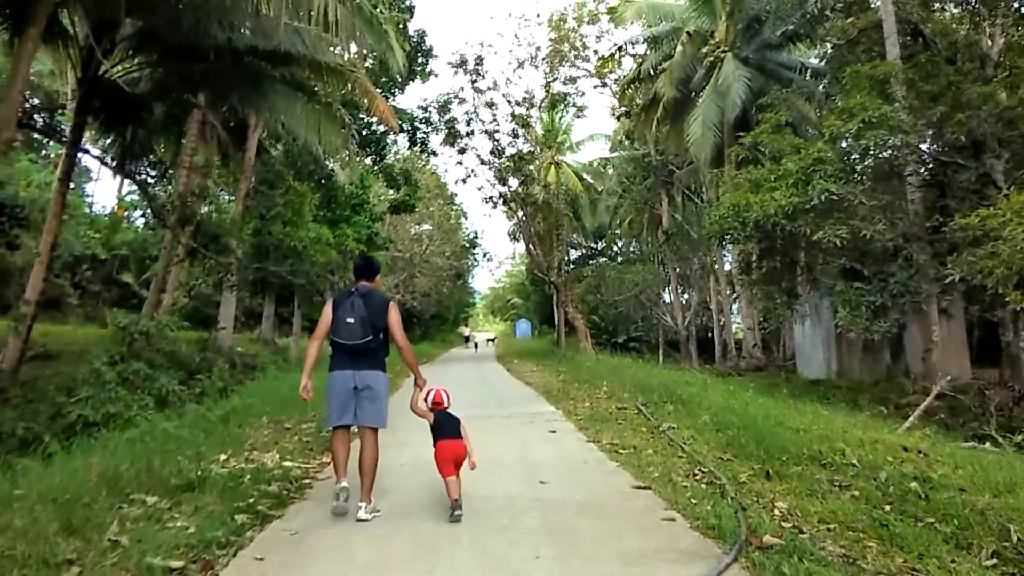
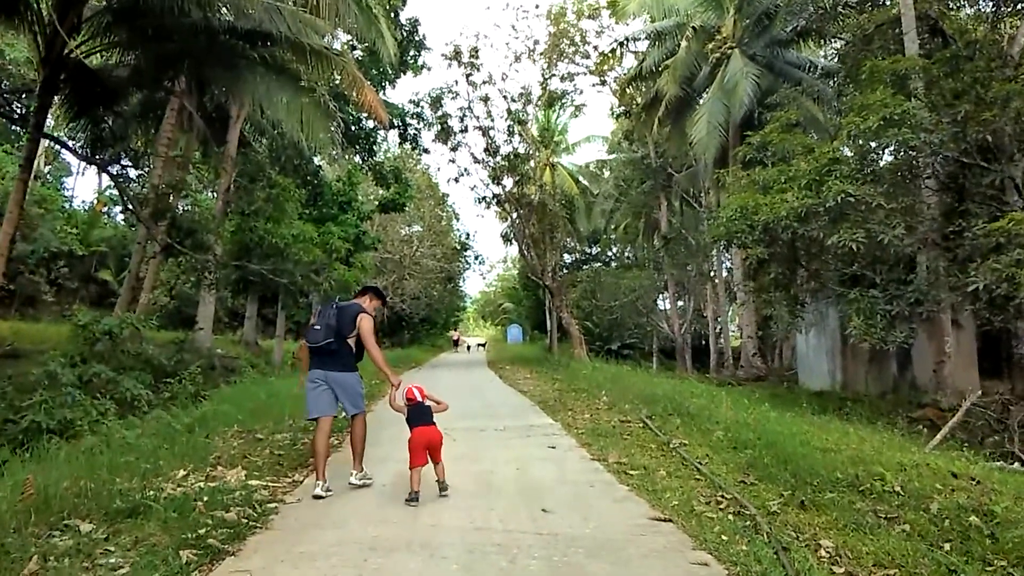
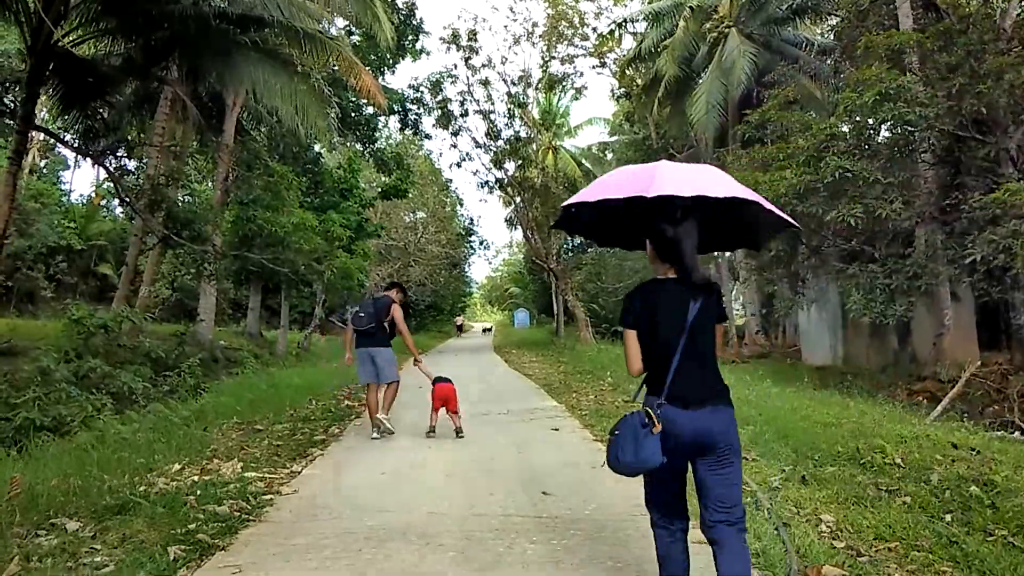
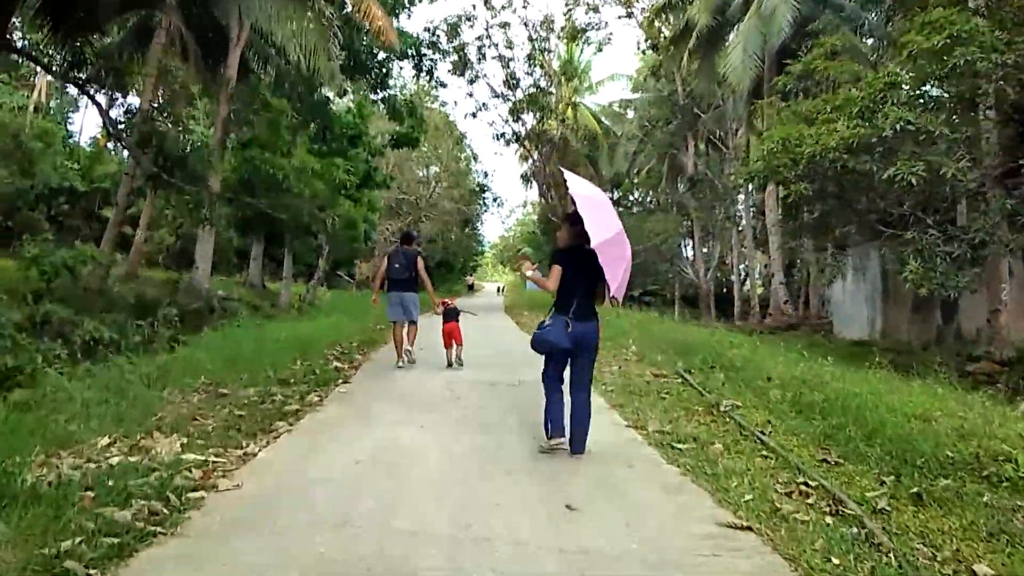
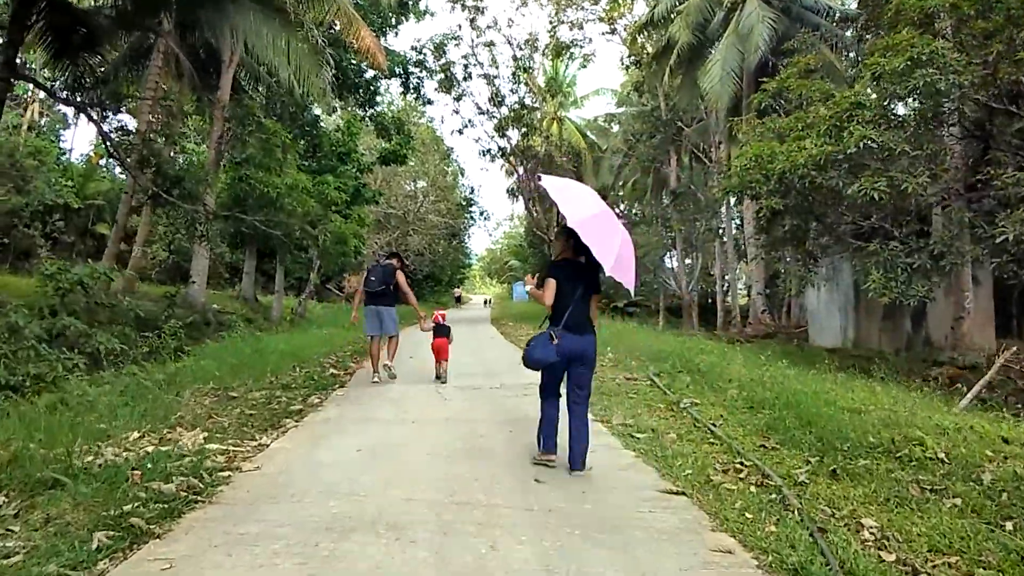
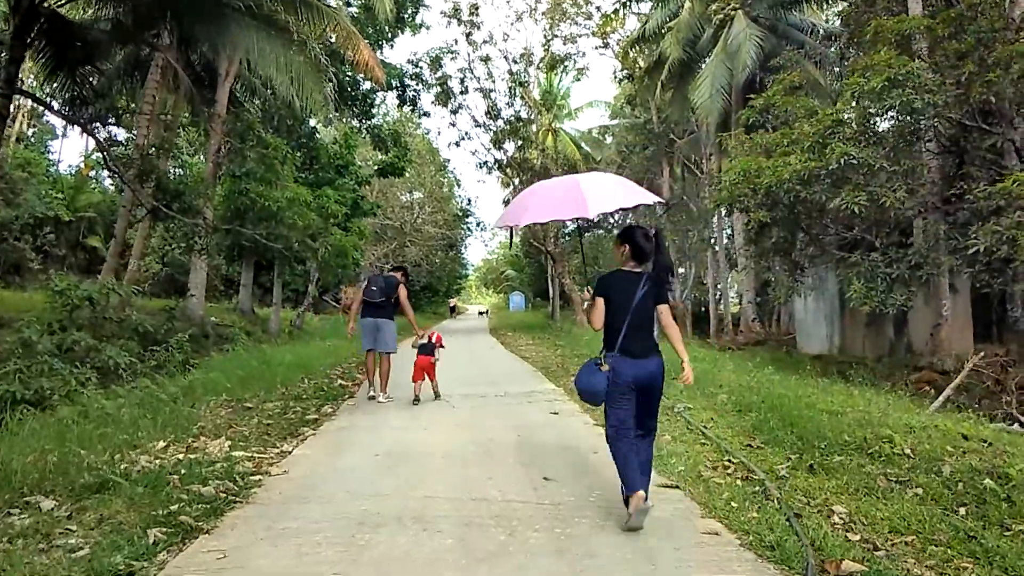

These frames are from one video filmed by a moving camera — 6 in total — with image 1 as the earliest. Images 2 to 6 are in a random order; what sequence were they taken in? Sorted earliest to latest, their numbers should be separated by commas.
2, 3, 6, 5, 4
